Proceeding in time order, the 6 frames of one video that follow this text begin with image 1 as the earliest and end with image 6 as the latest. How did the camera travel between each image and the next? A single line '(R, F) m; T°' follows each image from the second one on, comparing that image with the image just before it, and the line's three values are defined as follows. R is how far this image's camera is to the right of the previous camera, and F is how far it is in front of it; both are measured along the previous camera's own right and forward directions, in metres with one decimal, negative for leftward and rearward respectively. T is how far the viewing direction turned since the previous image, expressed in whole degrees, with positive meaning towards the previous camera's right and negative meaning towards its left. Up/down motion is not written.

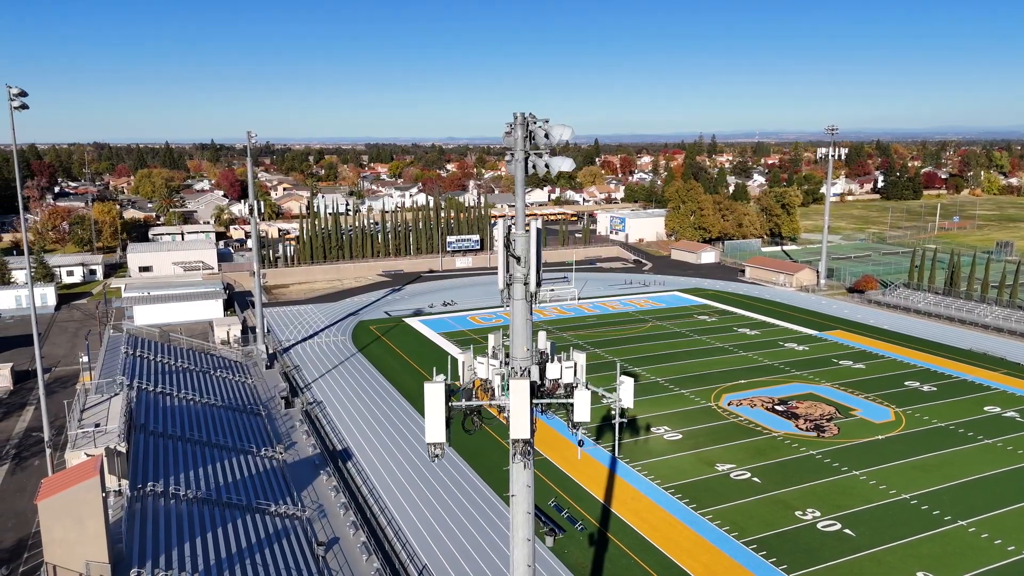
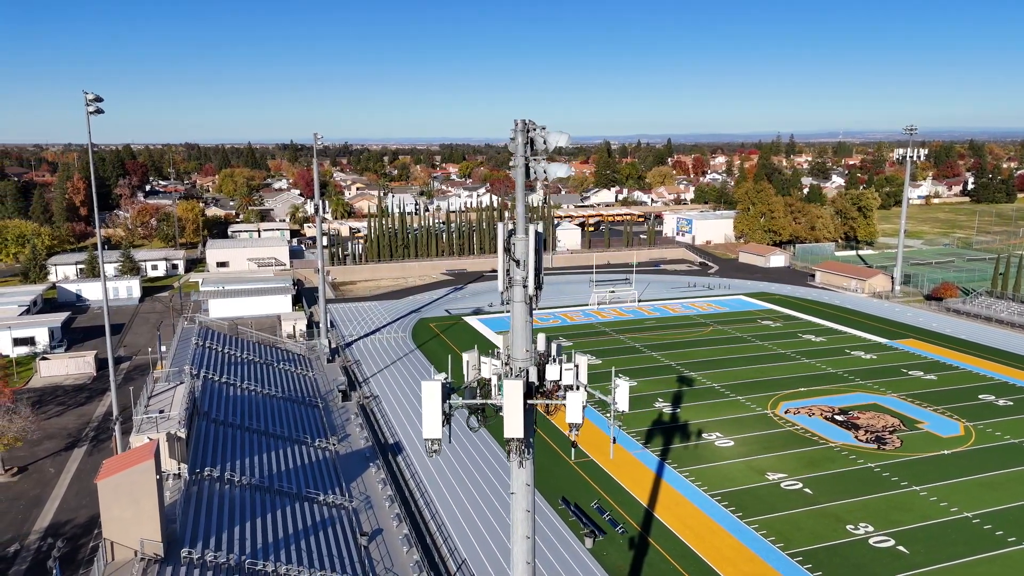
(+0.6, -0.1) m; -5°
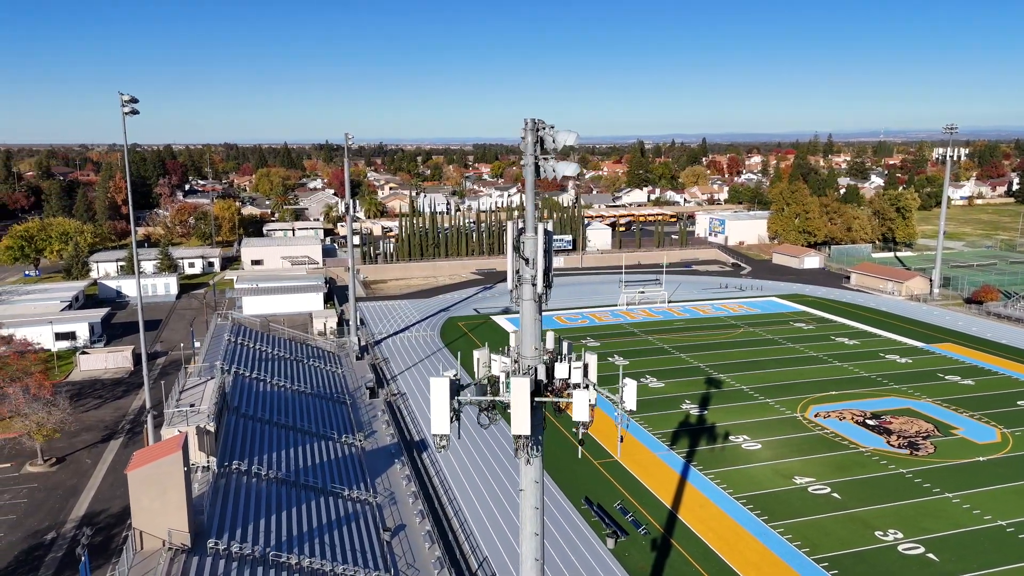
(+0.2, 0.0) m; -3°
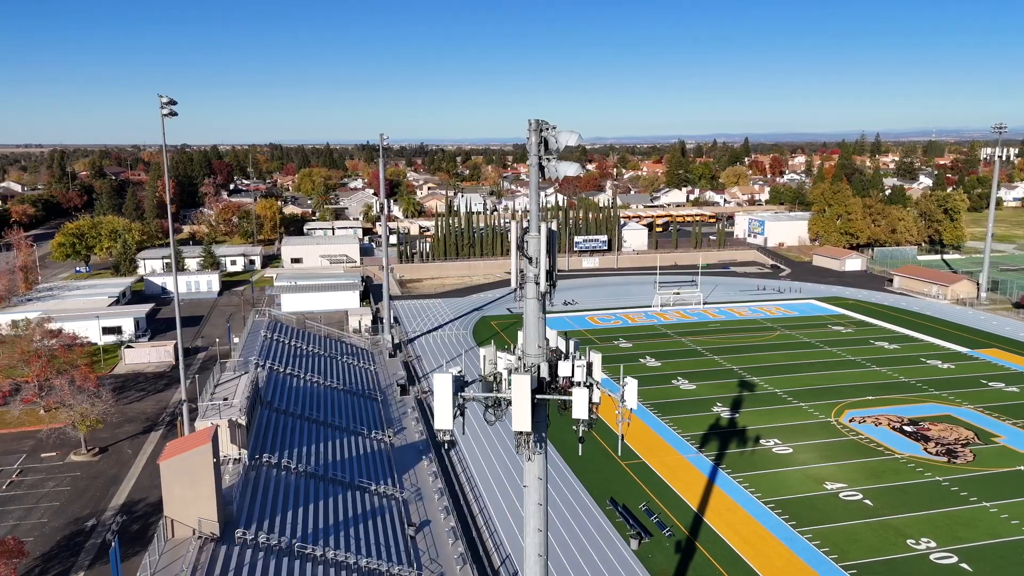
(+0.3, -0.1) m; -3°
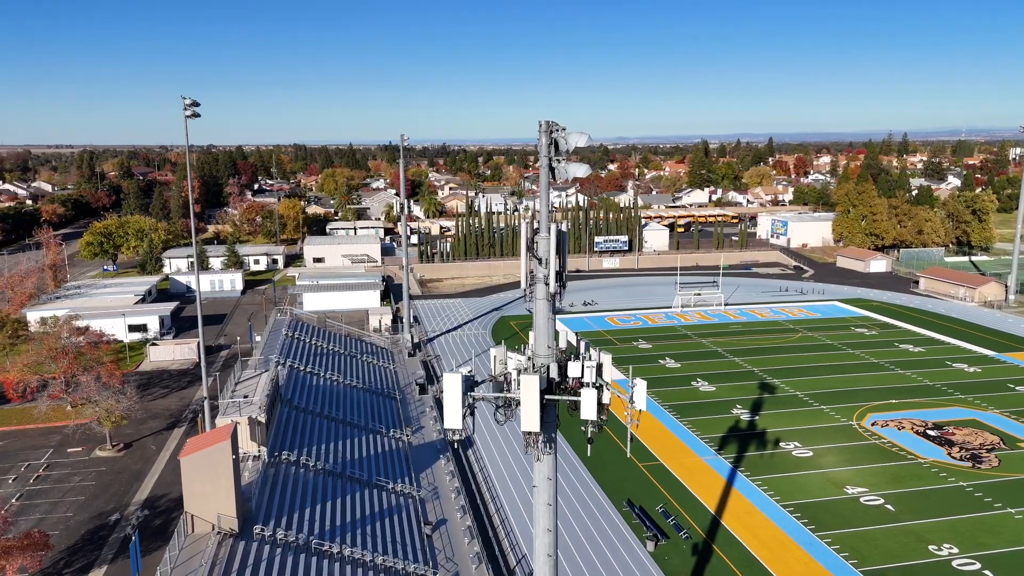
(+0.1, 0.0) m; -2°
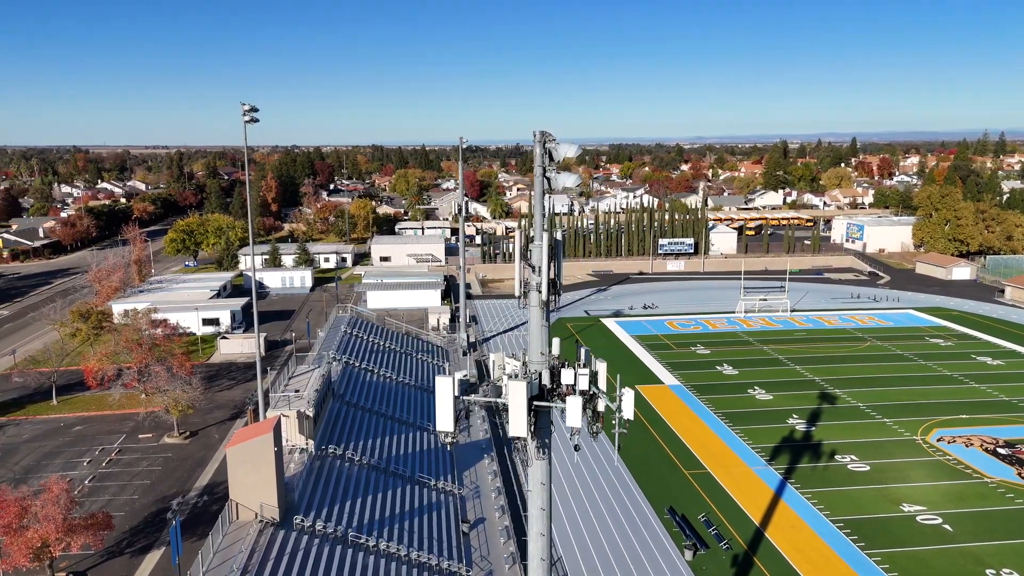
(+0.7, -0.1) m; -6°
